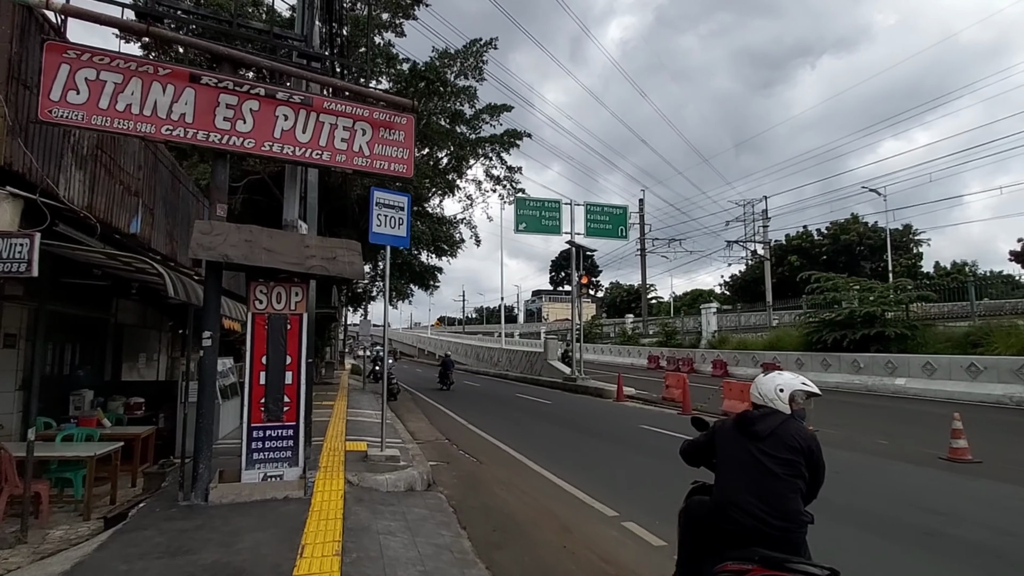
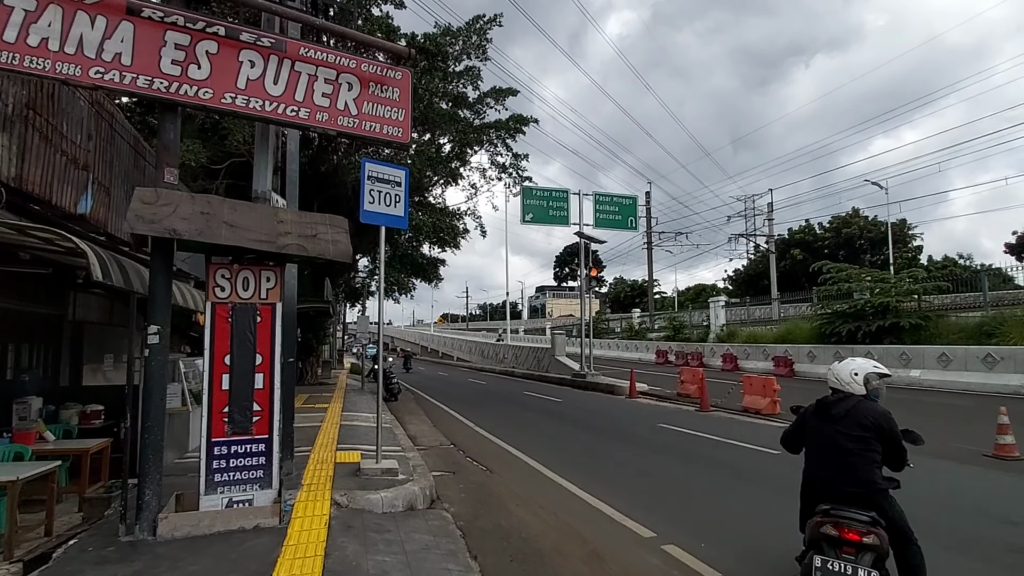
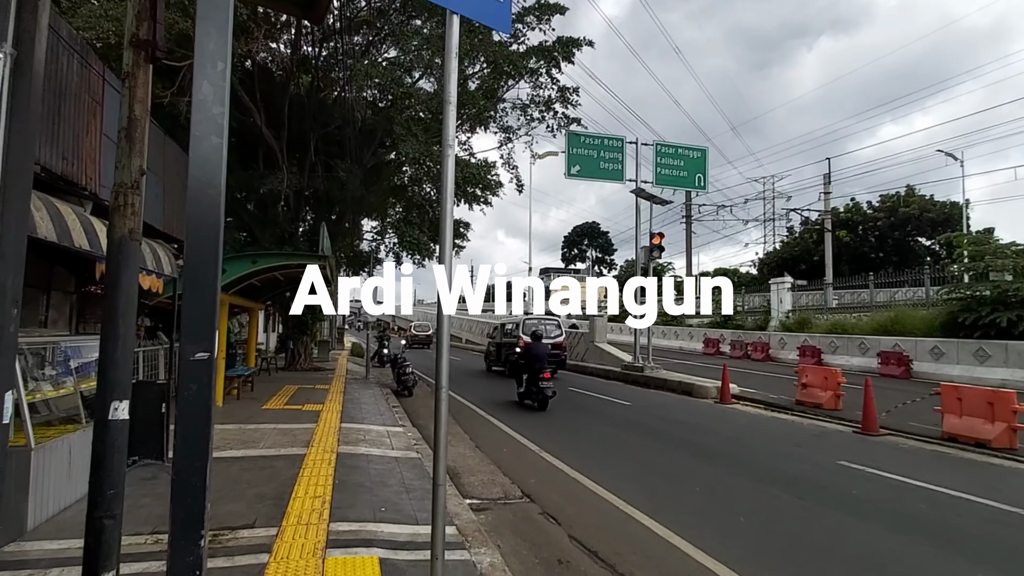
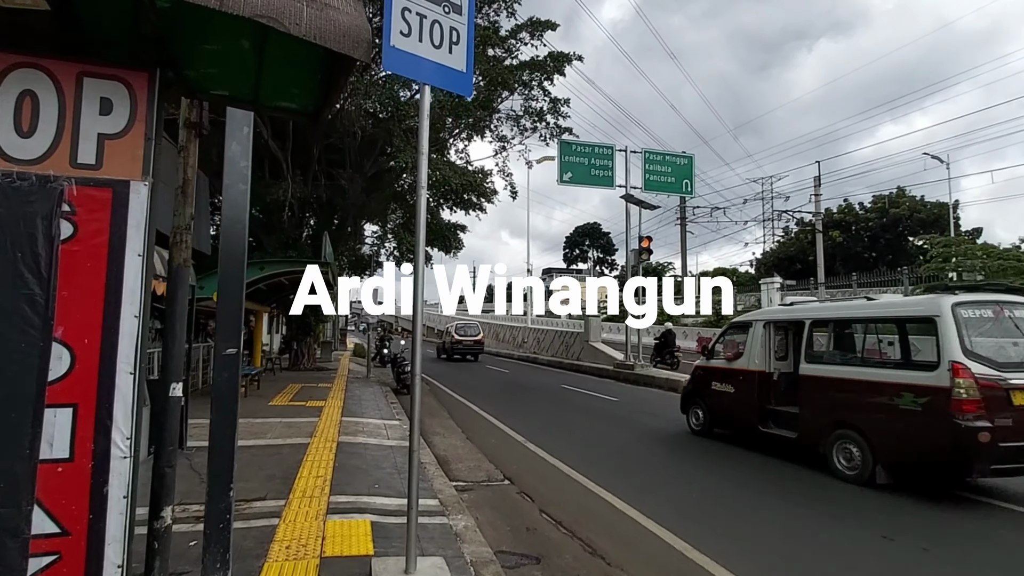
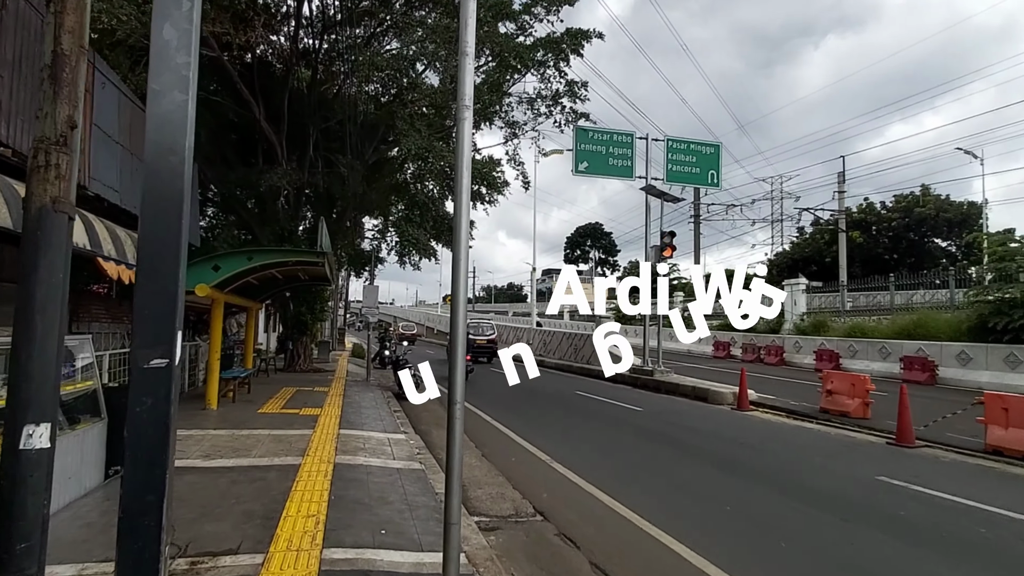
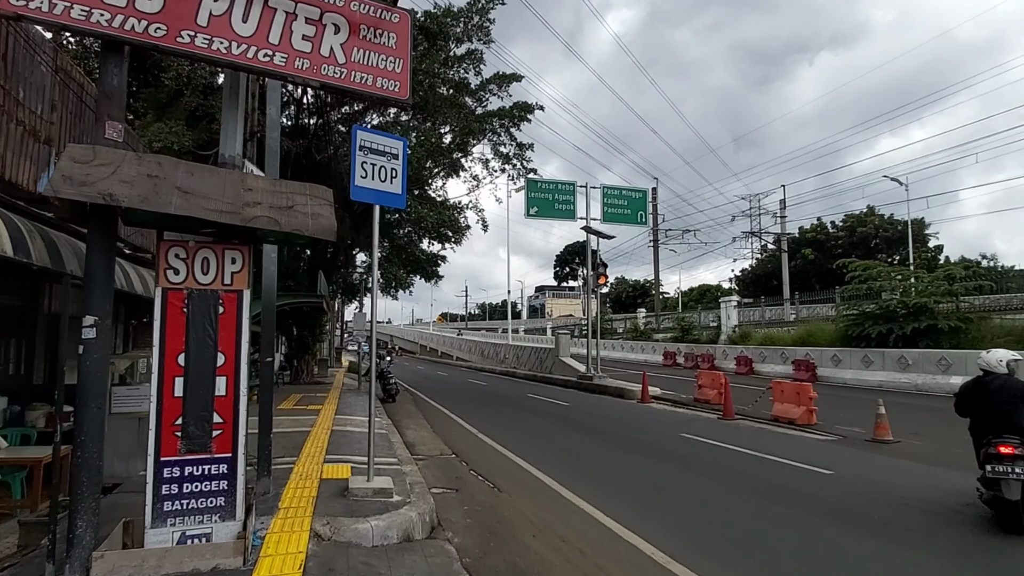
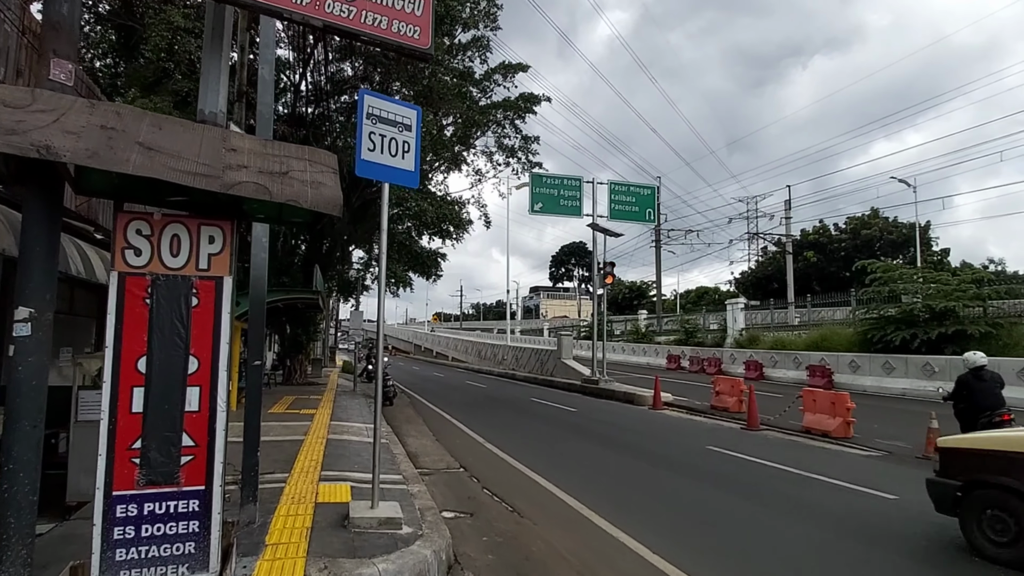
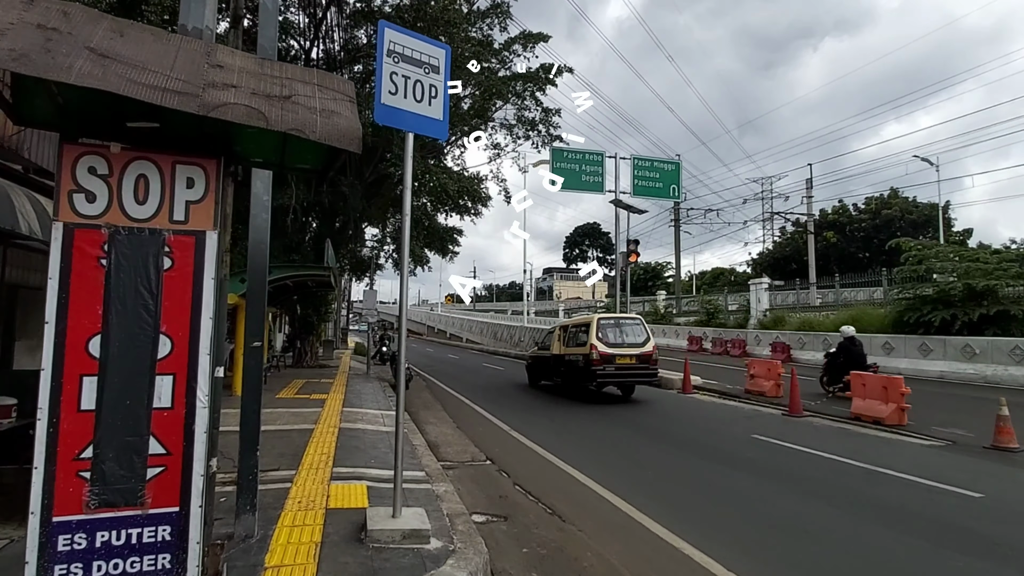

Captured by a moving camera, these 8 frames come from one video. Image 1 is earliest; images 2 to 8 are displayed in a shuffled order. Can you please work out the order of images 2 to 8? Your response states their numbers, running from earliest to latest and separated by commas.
2, 6, 7, 8, 4, 3, 5
